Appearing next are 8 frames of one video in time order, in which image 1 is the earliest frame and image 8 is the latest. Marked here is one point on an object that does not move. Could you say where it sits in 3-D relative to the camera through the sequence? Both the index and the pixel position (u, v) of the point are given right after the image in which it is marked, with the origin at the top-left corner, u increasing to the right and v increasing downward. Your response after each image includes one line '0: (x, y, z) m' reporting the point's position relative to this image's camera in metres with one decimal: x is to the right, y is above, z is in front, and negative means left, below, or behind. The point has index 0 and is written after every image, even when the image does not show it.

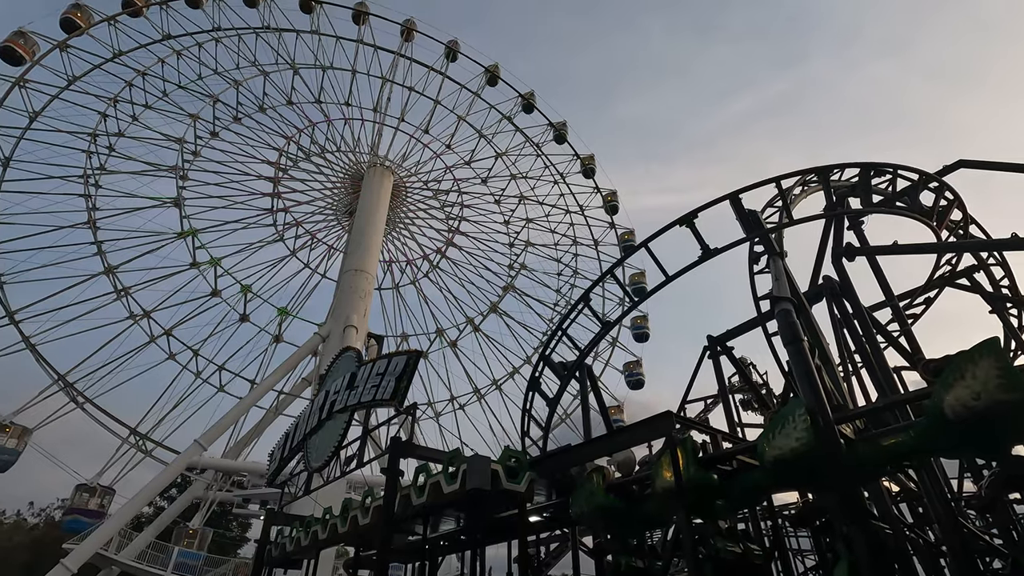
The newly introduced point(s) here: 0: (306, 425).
0: (-5.9, -3.9, +15.4) m
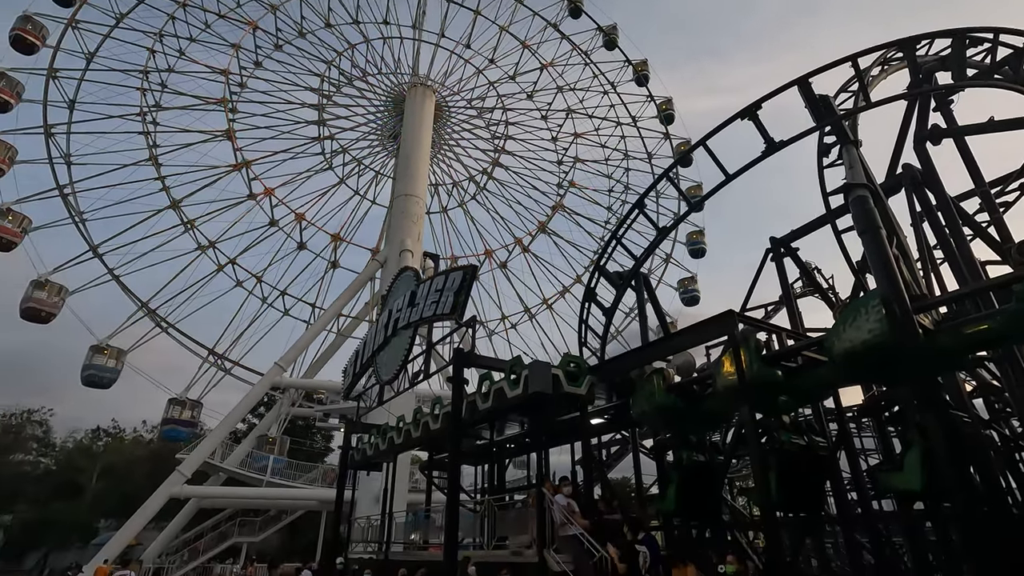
0: (-4.2, -1.6, +16.3) m
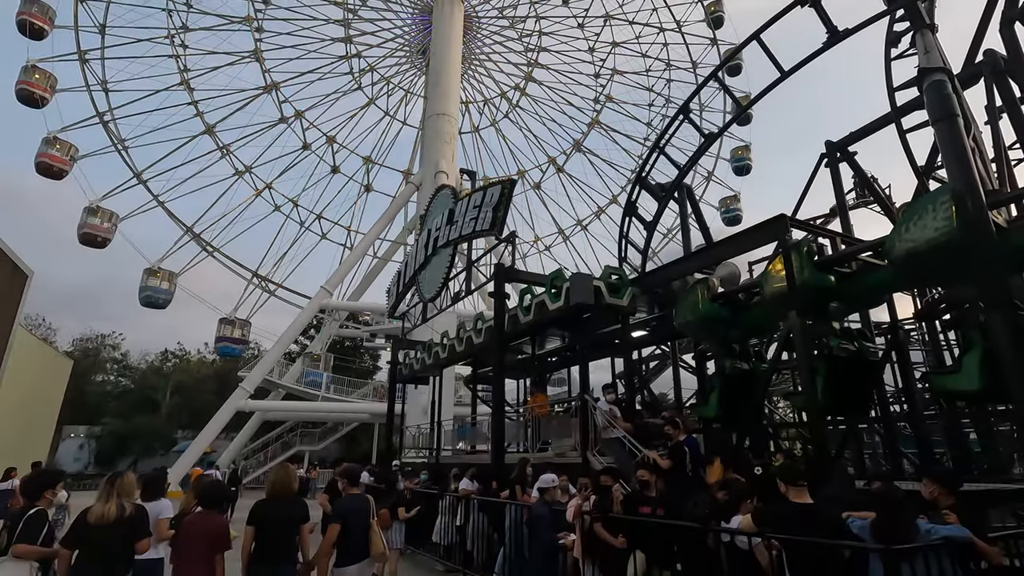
0: (-3.0, +0.8, +16.5) m
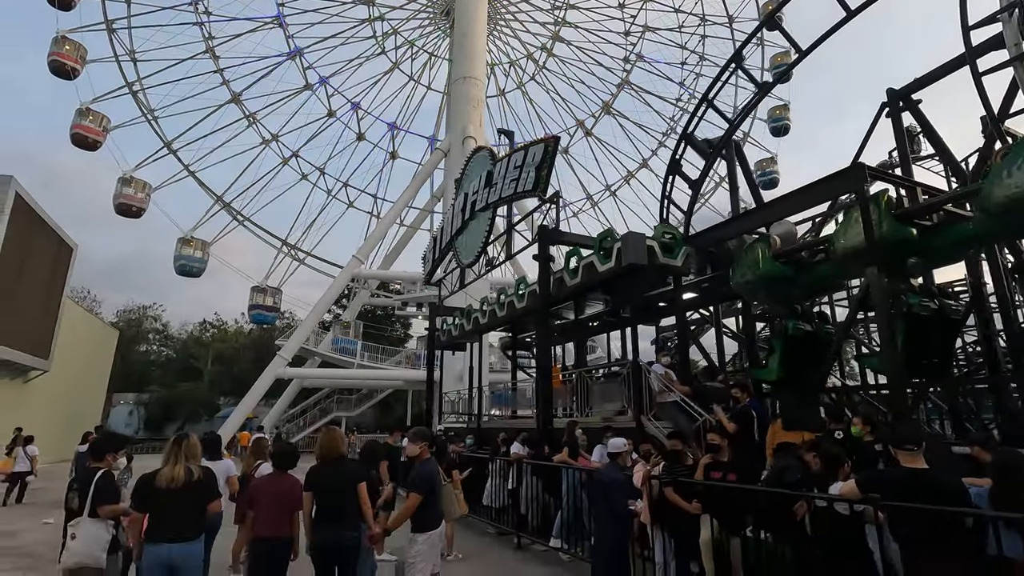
0: (-1.8, +1.9, +16.3) m
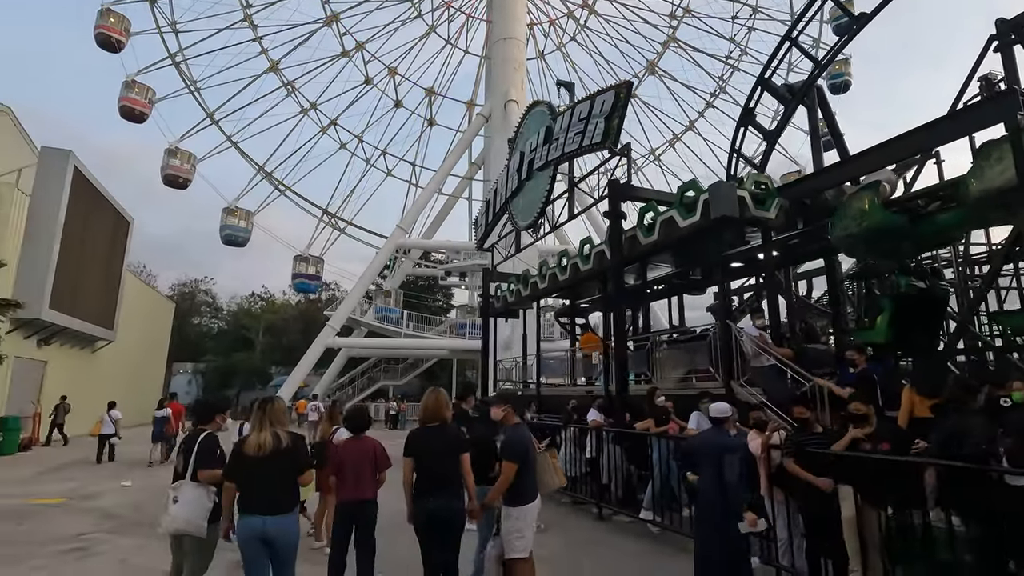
0: (-0.1, +2.9, +15.6) m
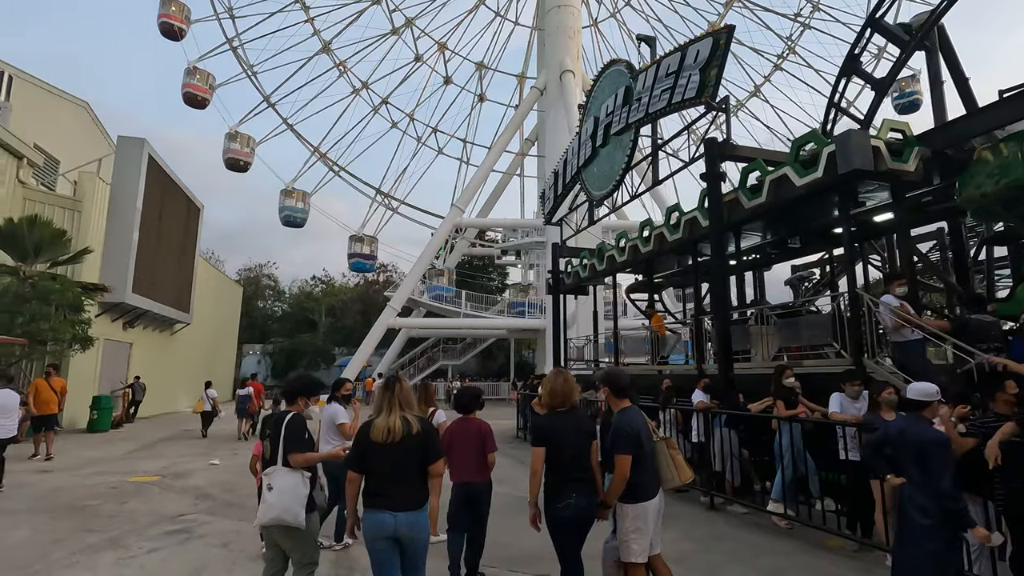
0: (+1.8, +3.6, +14.7) m
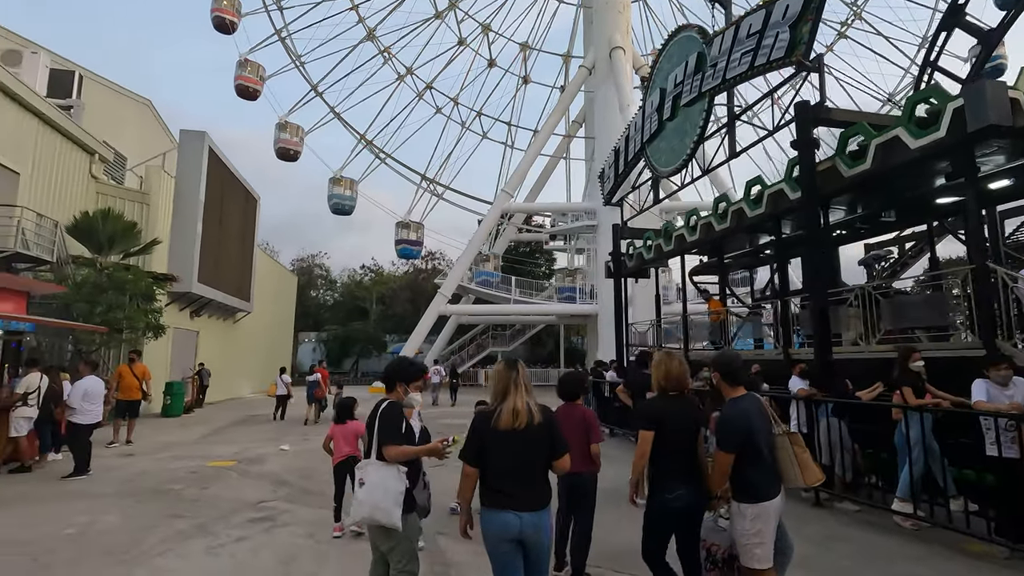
0: (+3.4, +4.1, +14.0) m
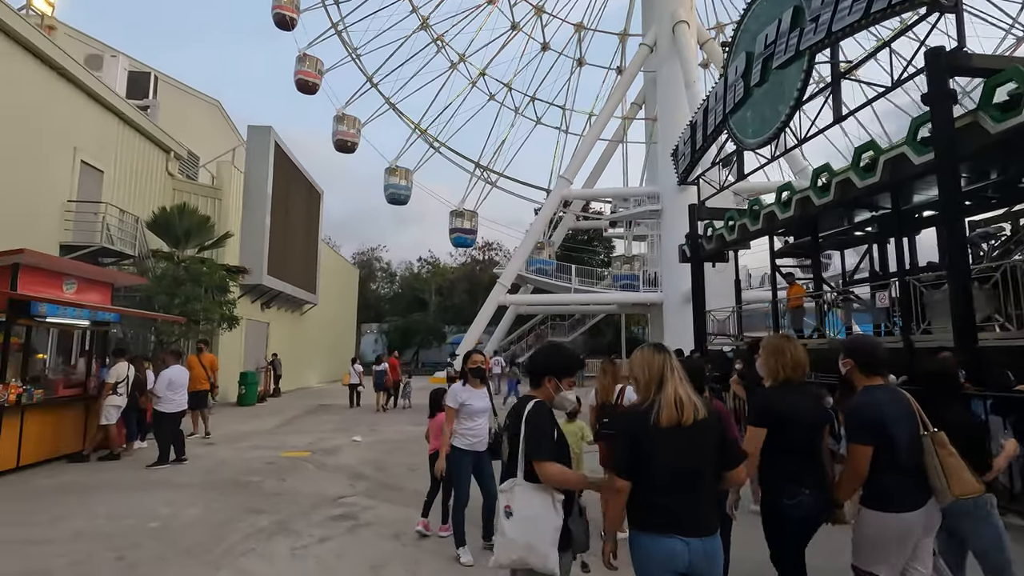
0: (+5.1, +4.5, +12.9) m
